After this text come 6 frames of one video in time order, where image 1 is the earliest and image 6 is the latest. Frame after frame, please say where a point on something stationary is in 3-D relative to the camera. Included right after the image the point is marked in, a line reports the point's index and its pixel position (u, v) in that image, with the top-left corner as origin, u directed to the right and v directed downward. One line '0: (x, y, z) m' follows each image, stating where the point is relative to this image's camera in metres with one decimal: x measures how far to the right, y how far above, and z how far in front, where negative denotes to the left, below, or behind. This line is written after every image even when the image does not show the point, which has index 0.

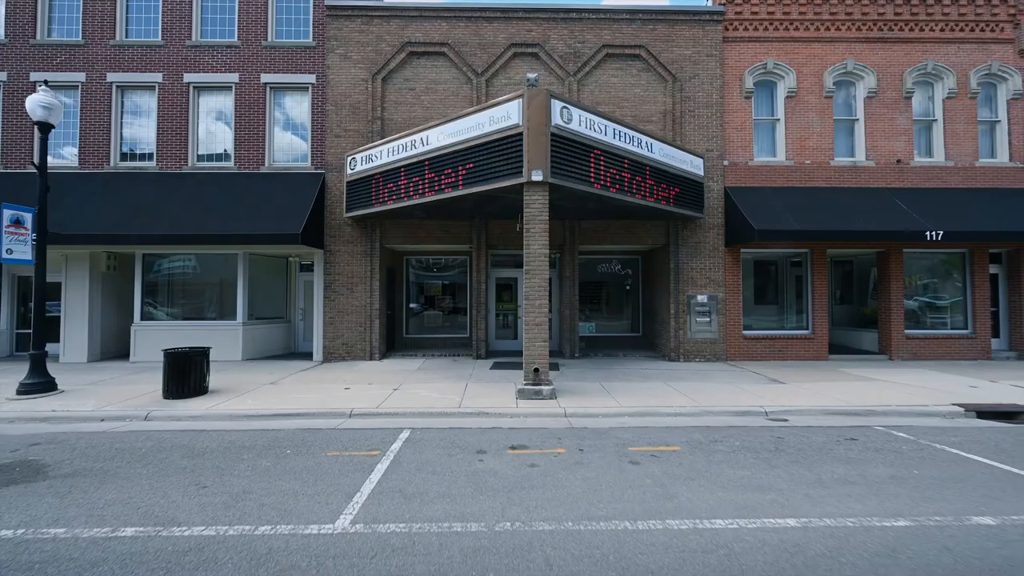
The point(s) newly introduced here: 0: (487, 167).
0: (-0.5, +2.4, +8.1) m
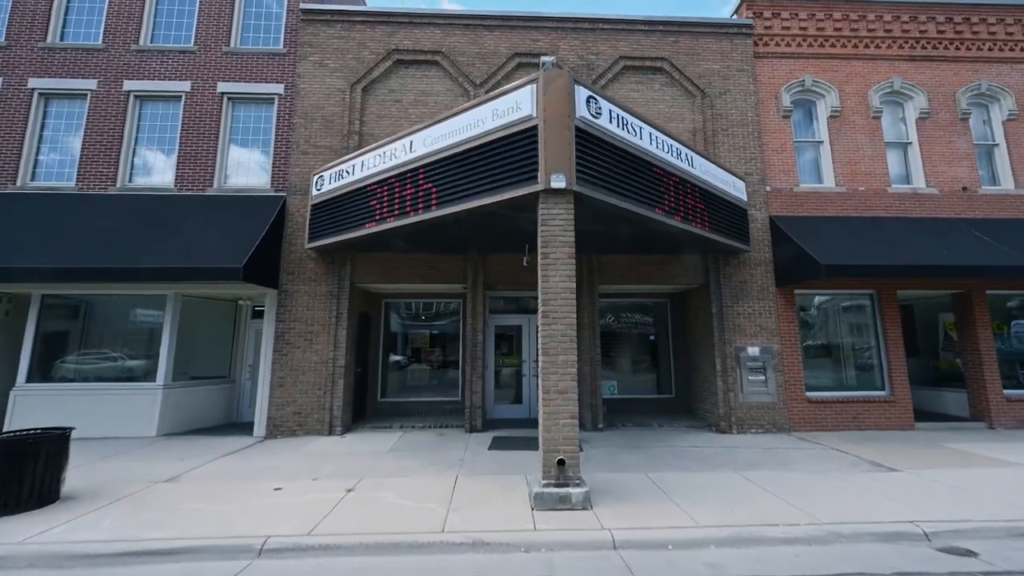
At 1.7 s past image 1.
0: (-0.4, +1.7, +6.1) m
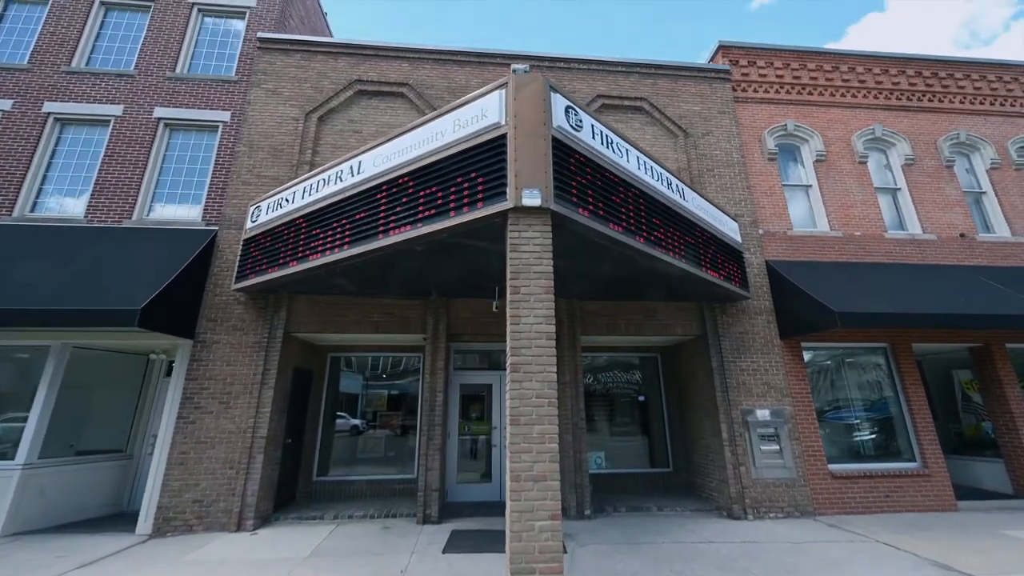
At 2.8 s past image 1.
0: (-0.8, +1.1, +5.0) m
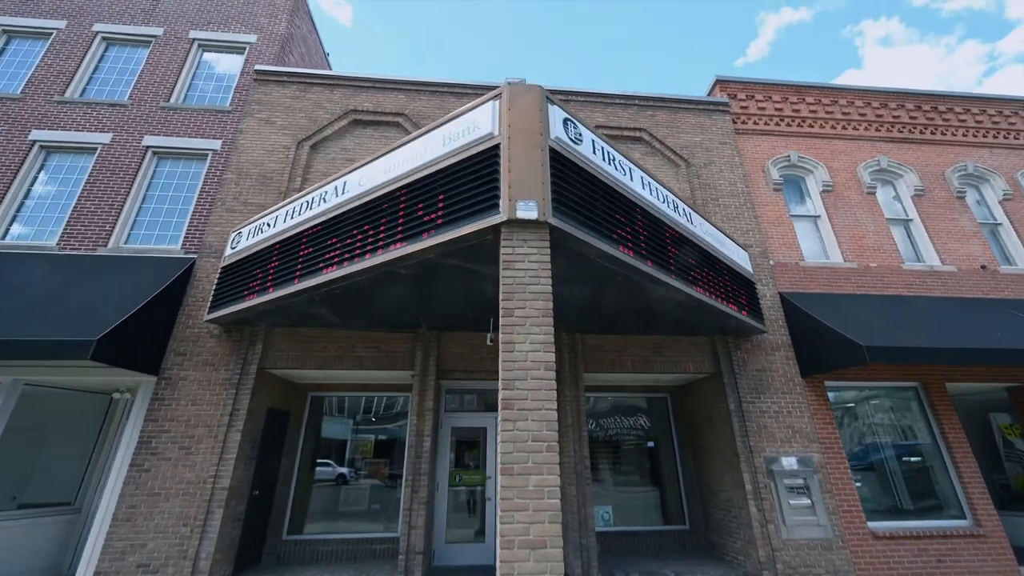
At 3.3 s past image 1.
0: (-0.9, +0.9, +4.5) m
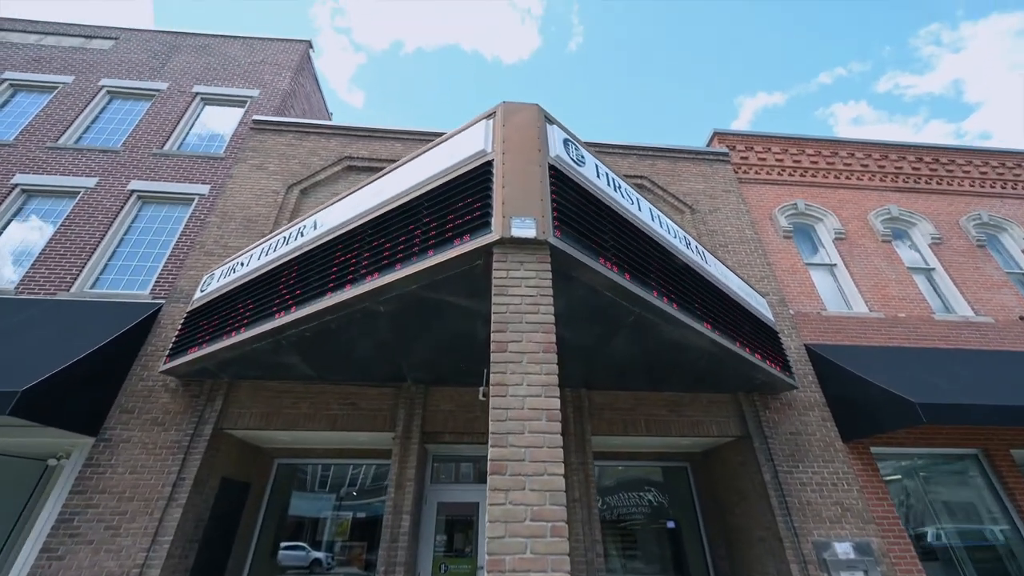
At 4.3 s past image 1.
0: (-0.9, +0.5, +3.9) m
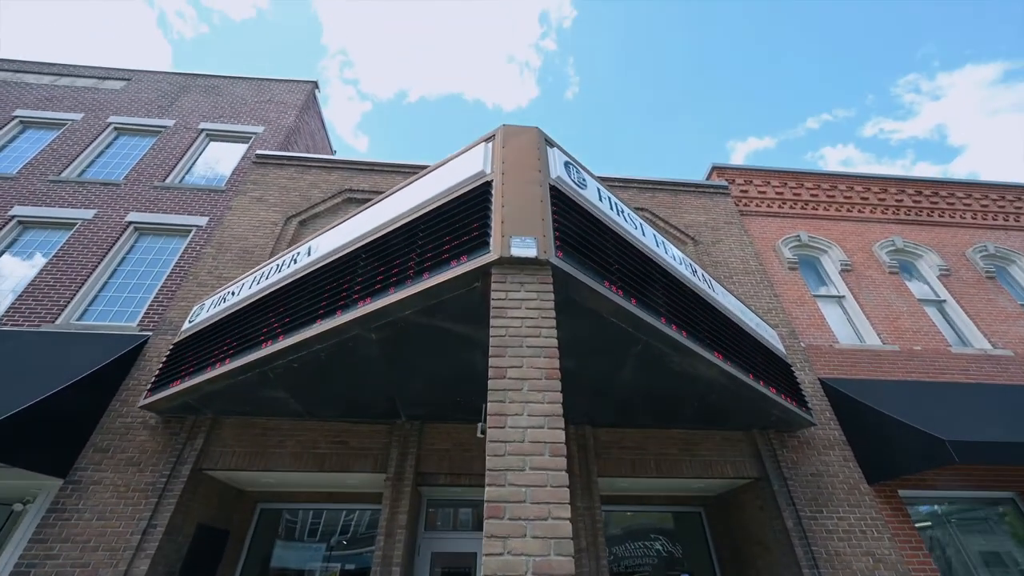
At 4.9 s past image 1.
0: (-0.9, +0.3, +3.8) m
